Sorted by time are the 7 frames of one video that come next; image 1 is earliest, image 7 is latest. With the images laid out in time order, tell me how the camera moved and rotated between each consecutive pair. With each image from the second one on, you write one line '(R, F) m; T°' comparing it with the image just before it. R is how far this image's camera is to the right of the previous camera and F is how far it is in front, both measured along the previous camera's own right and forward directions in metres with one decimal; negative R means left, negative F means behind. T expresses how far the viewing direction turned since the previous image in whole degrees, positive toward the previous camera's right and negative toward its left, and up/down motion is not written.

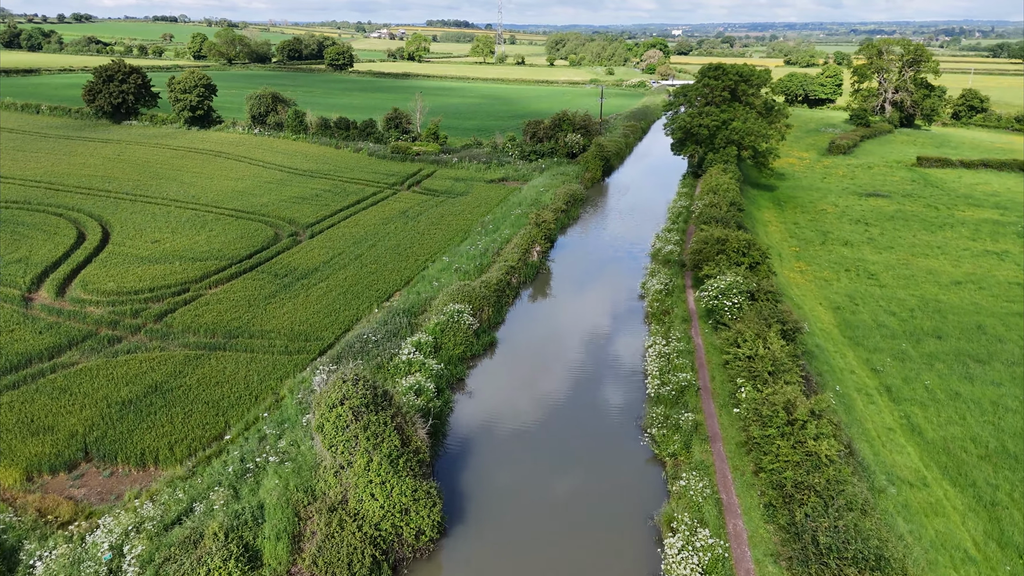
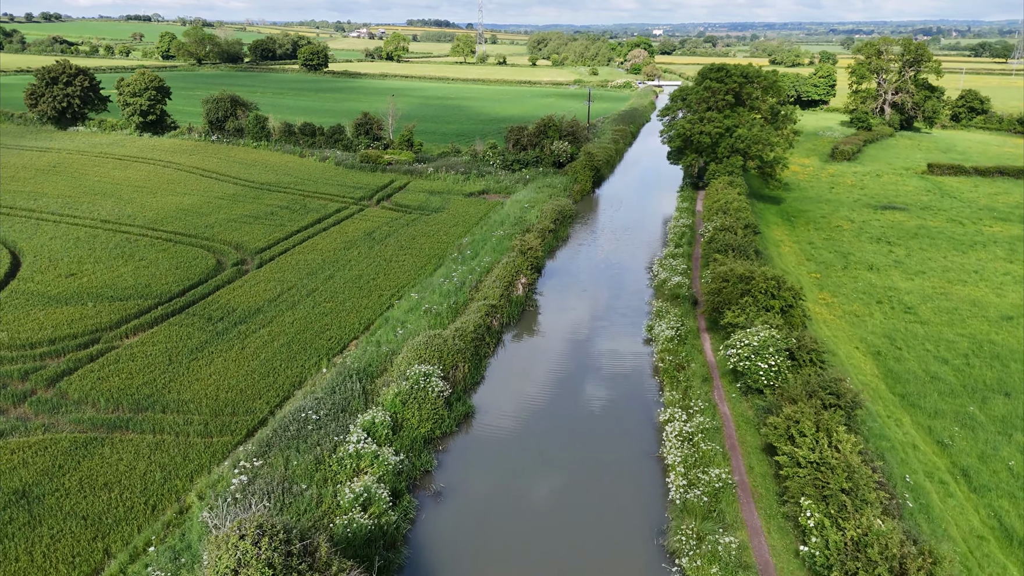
(+0.1, +4.3) m; +1°
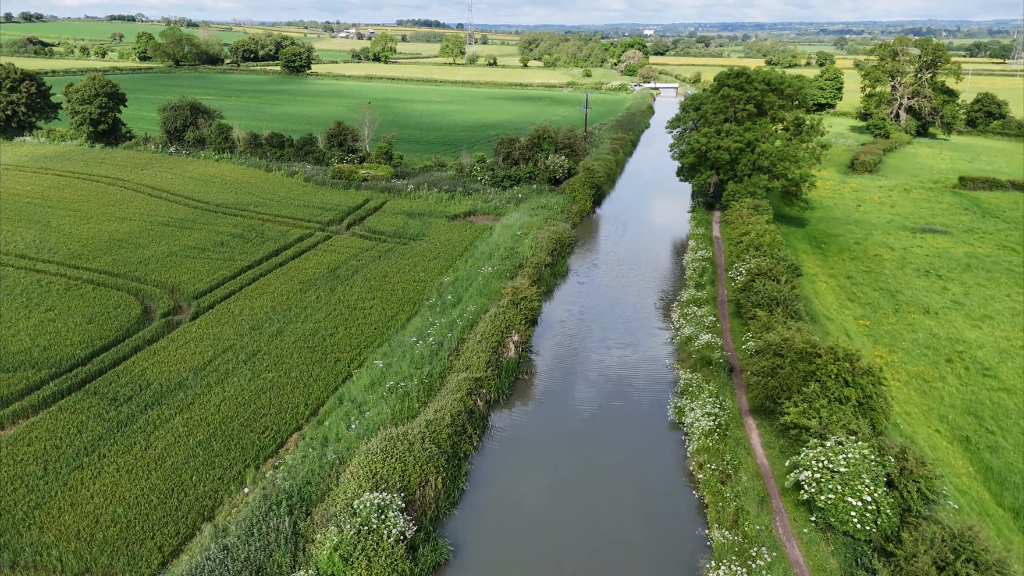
(+0.1, +4.8) m; +1°
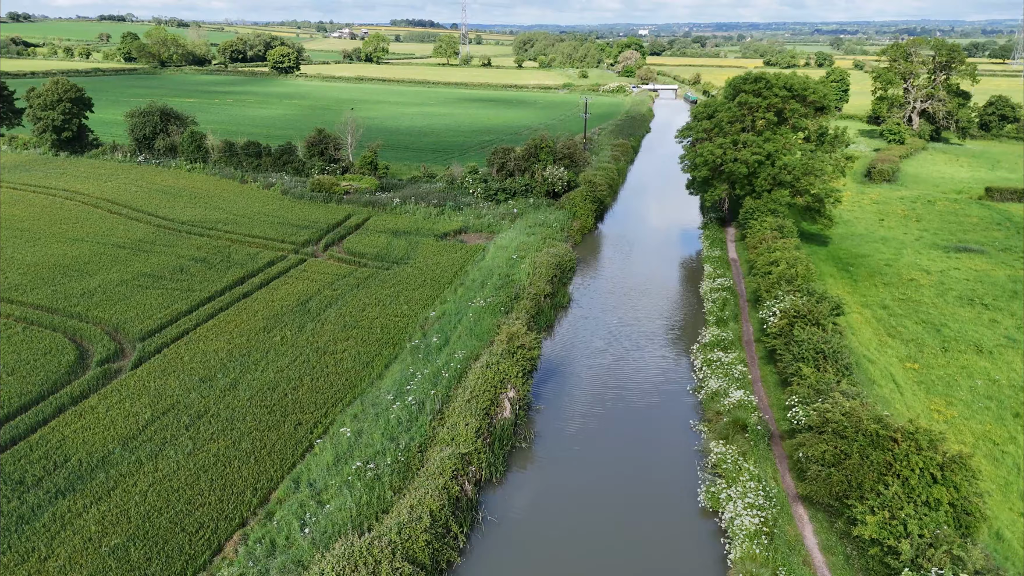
(0.0, +3.2) m; 0°
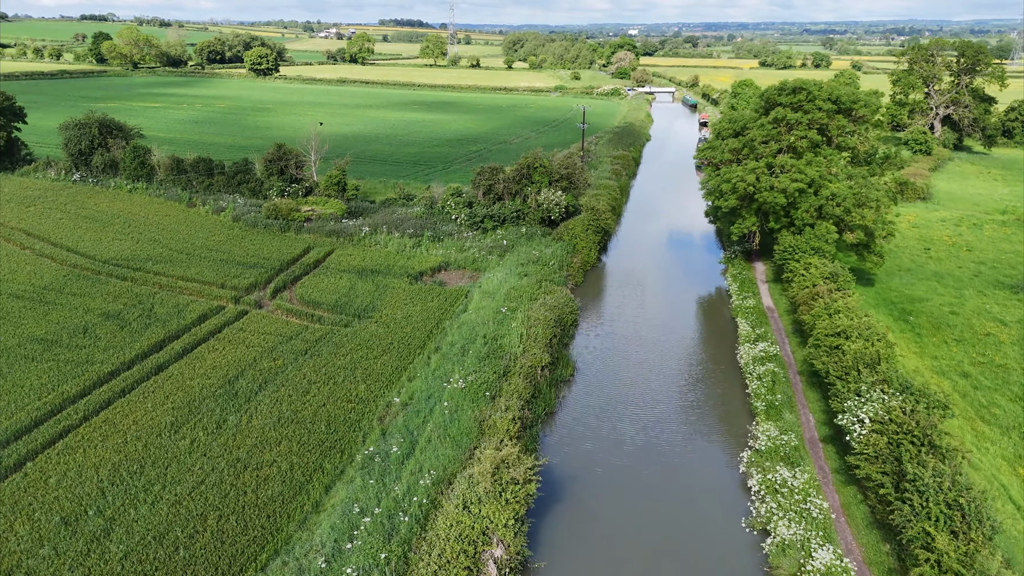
(+0.1, +5.2) m; +1°
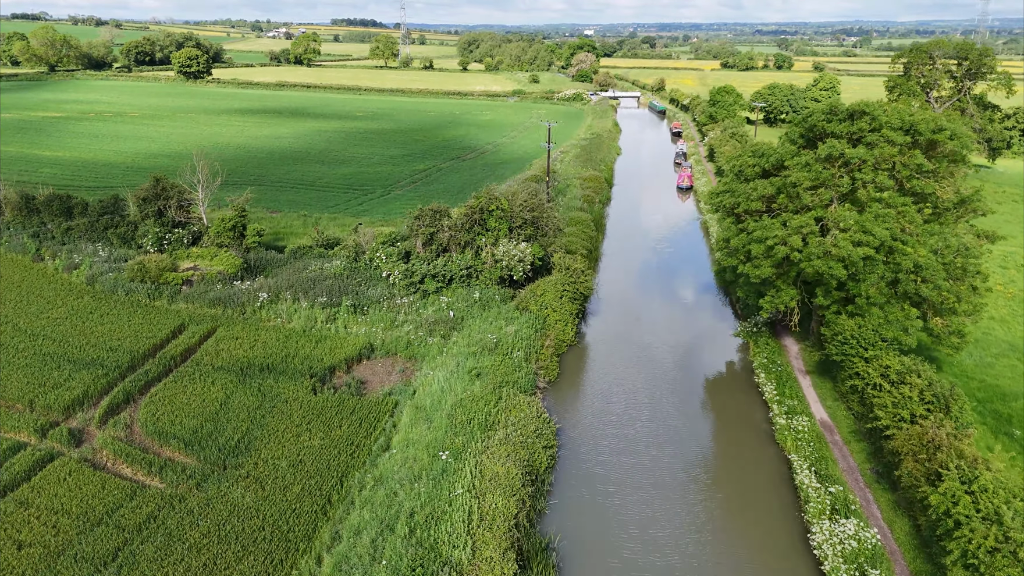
(+0.4, +7.5) m; +3°
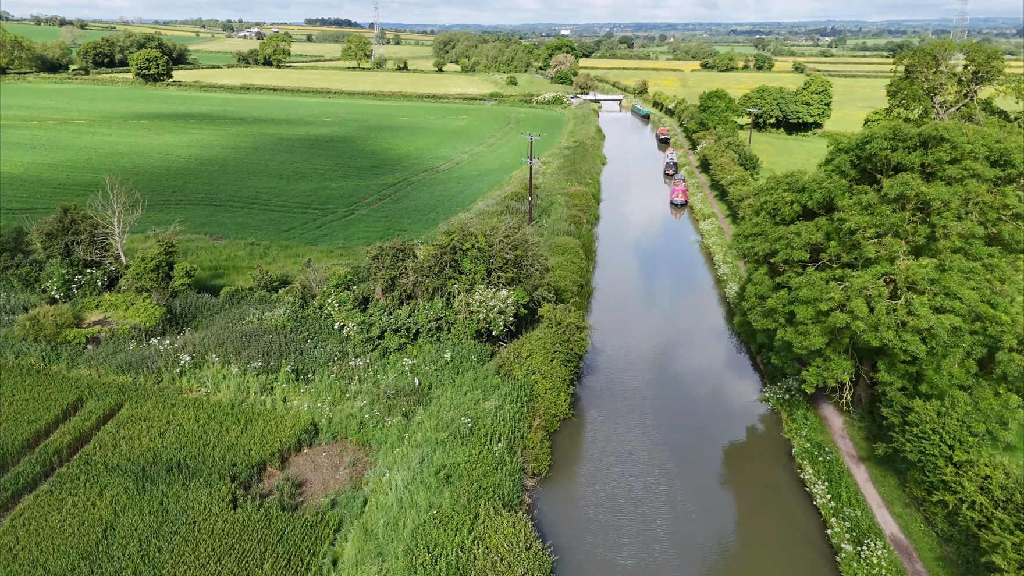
(0.0, +4.0) m; +2°
